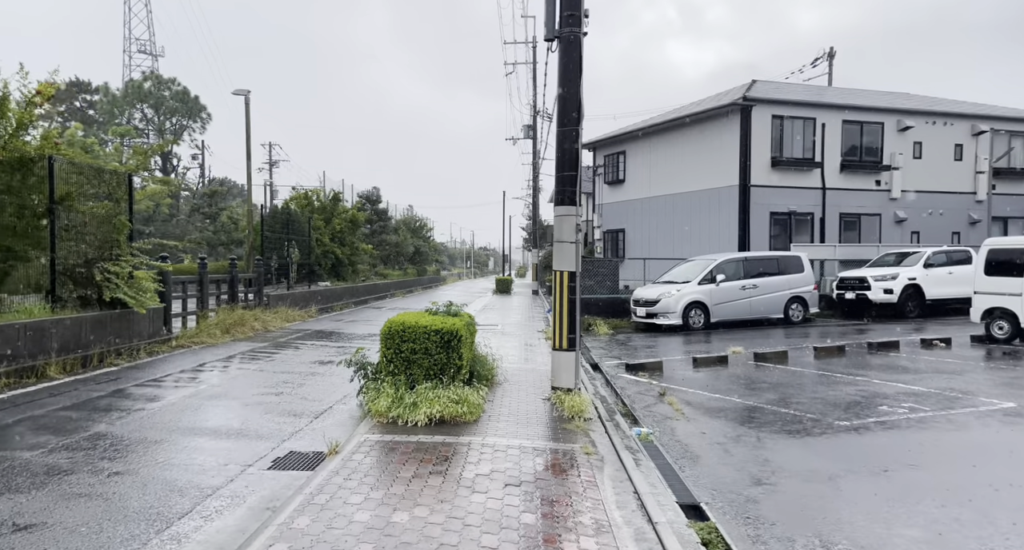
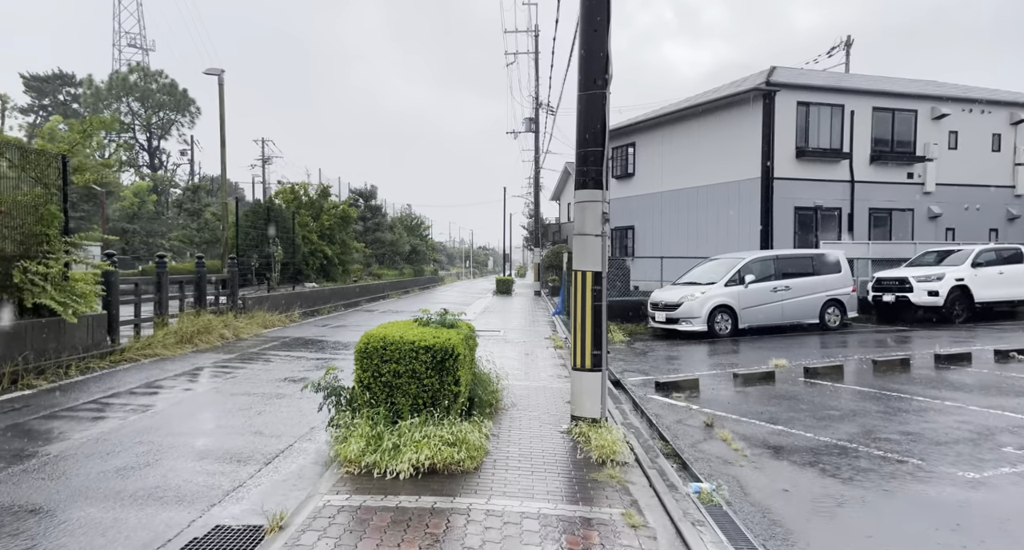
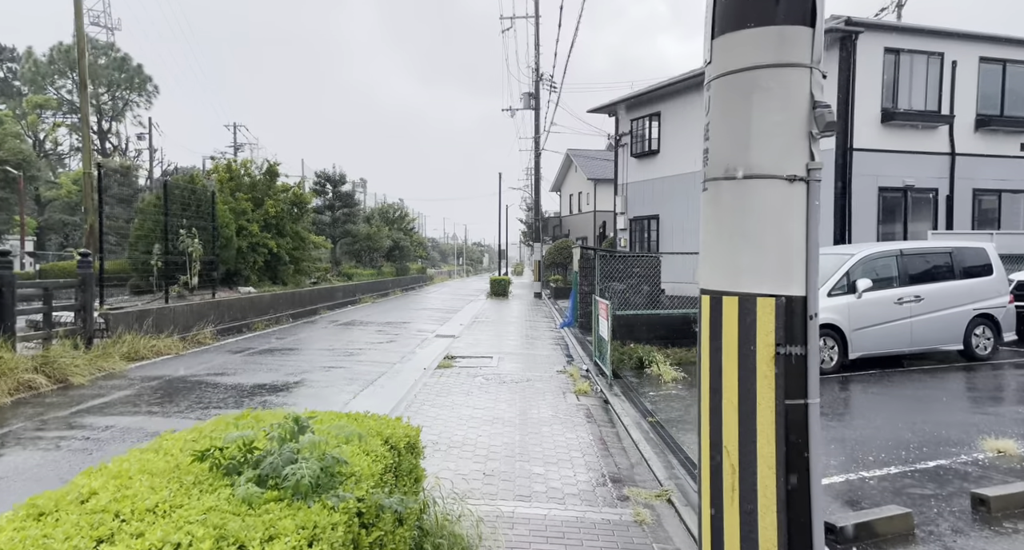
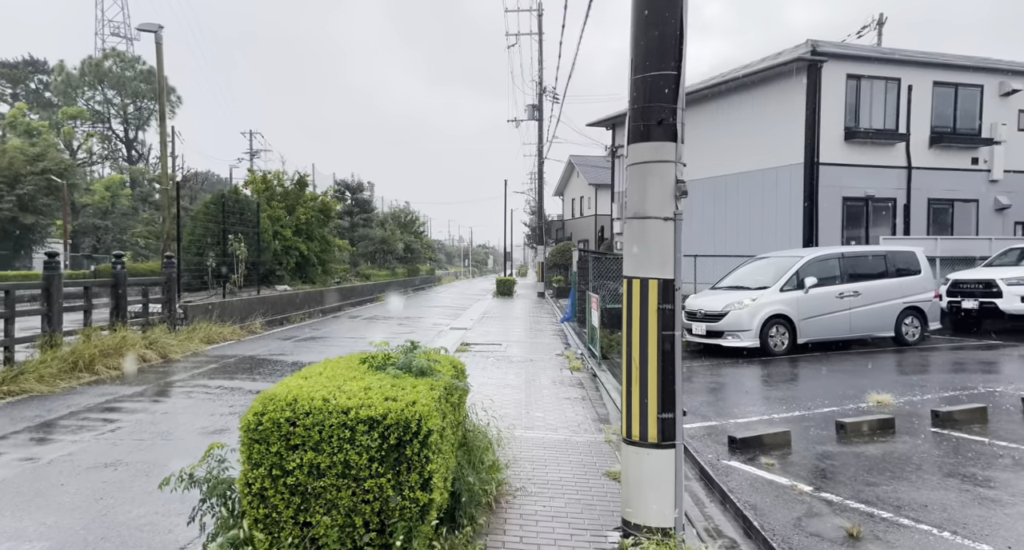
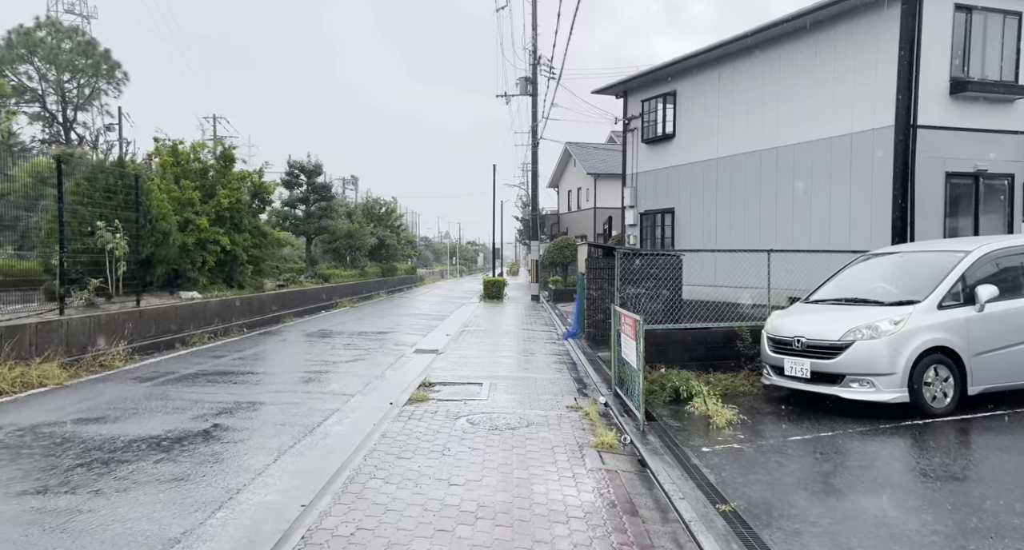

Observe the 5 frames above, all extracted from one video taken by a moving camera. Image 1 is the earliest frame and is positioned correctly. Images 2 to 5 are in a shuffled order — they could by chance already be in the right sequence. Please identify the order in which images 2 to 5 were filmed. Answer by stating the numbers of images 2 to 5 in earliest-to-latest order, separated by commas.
2, 4, 3, 5
